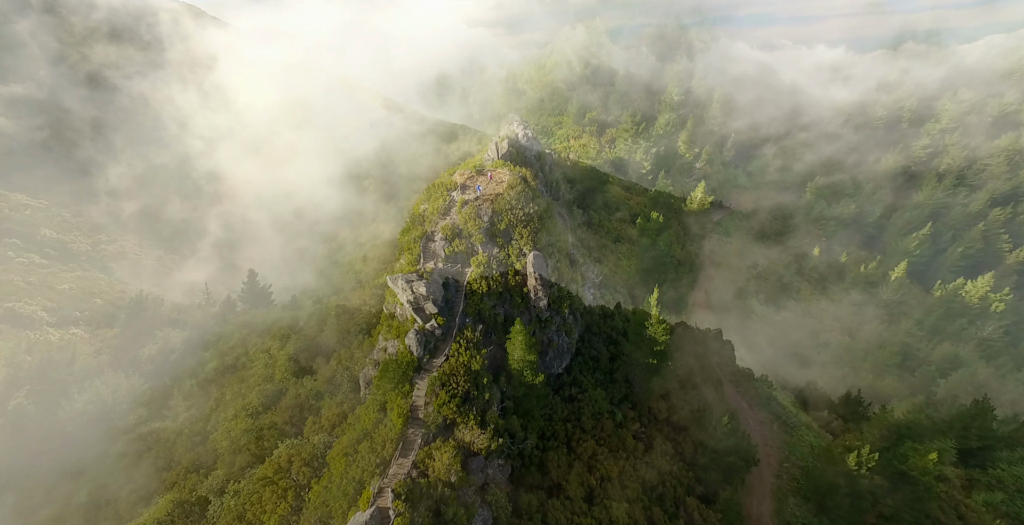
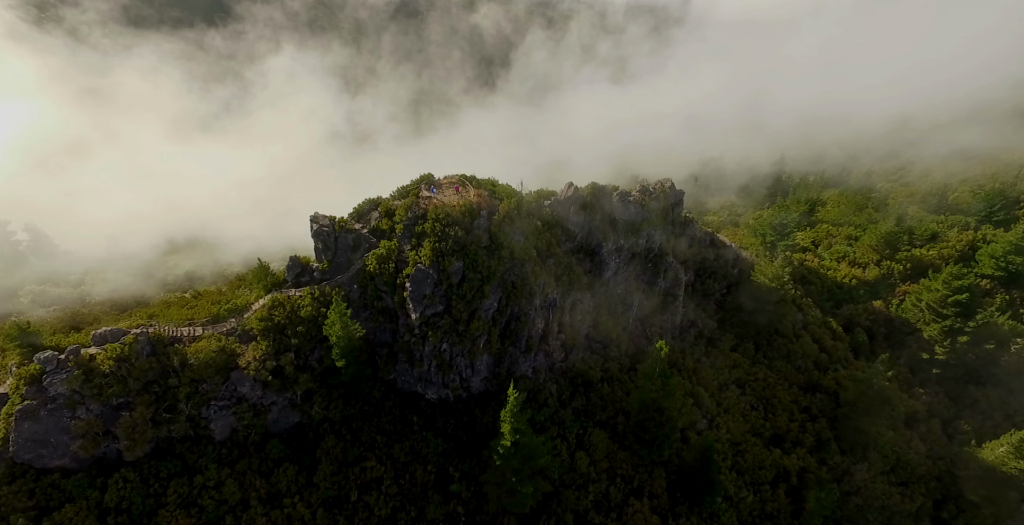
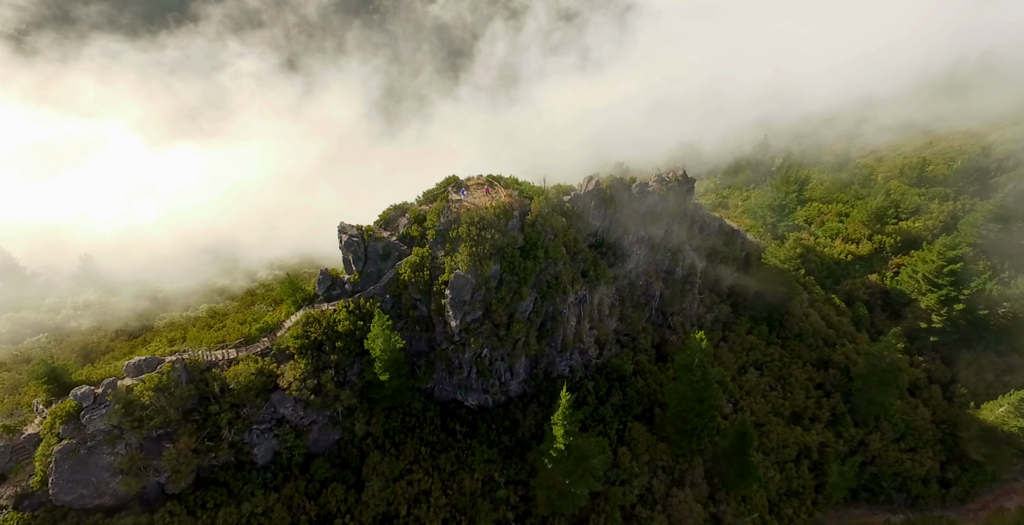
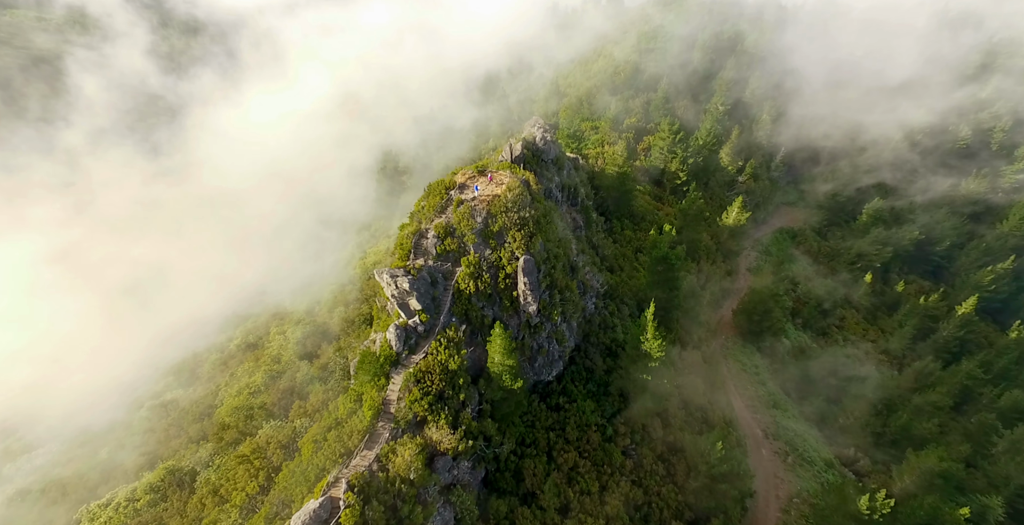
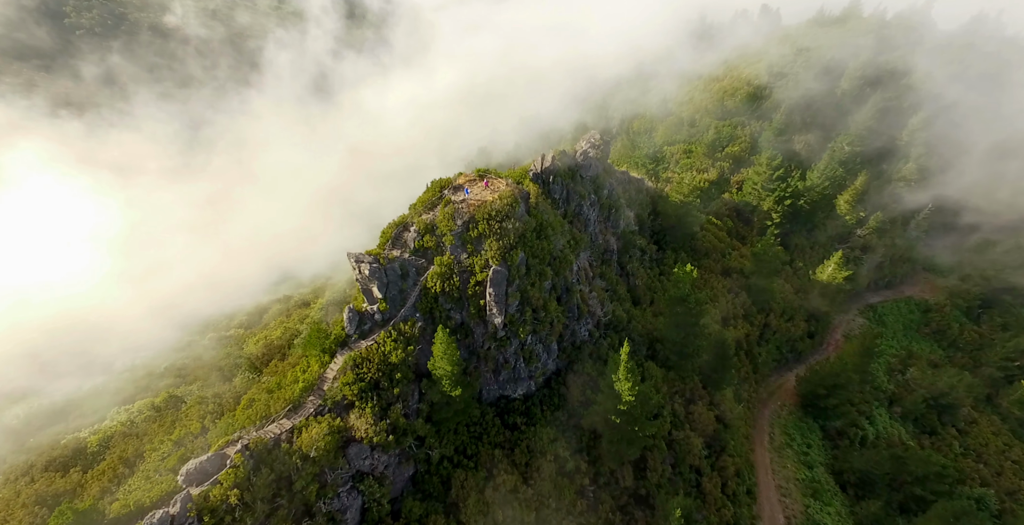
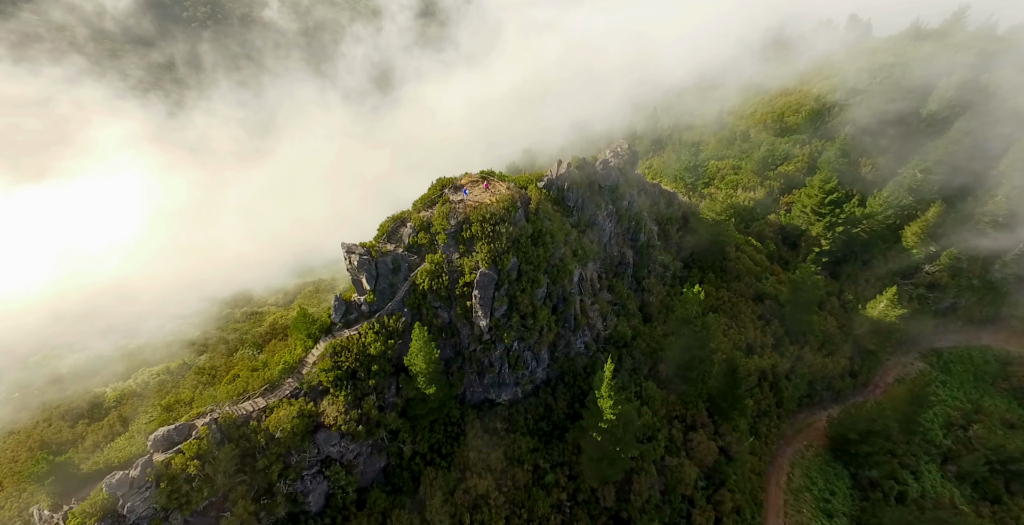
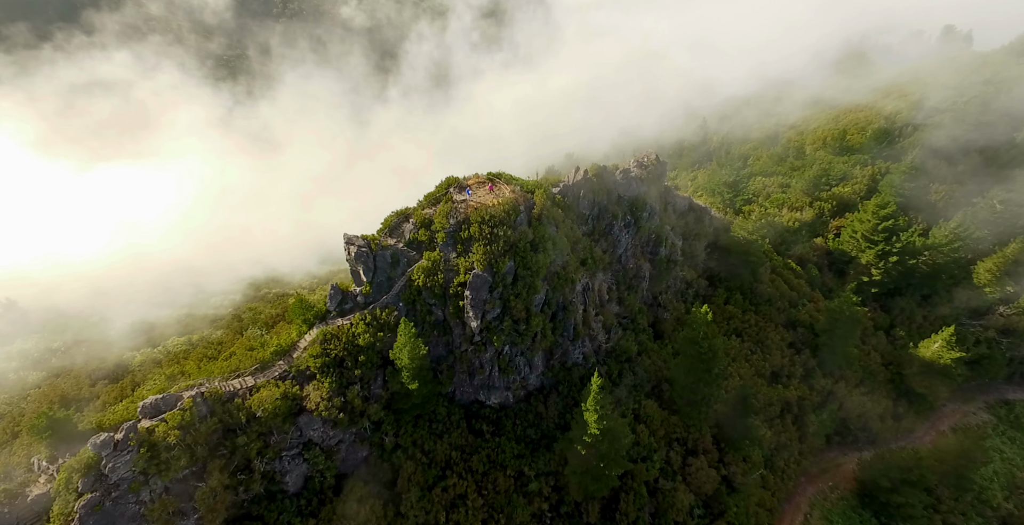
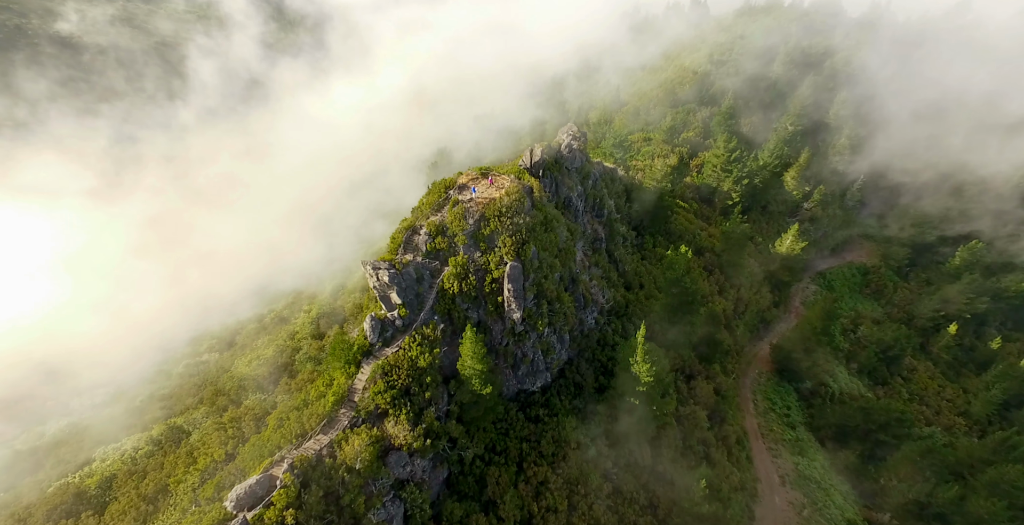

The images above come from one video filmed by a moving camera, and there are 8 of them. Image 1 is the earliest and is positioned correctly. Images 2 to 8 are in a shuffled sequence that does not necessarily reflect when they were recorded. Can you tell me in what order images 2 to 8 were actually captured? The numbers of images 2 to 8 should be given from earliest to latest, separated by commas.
4, 8, 5, 6, 7, 3, 2
